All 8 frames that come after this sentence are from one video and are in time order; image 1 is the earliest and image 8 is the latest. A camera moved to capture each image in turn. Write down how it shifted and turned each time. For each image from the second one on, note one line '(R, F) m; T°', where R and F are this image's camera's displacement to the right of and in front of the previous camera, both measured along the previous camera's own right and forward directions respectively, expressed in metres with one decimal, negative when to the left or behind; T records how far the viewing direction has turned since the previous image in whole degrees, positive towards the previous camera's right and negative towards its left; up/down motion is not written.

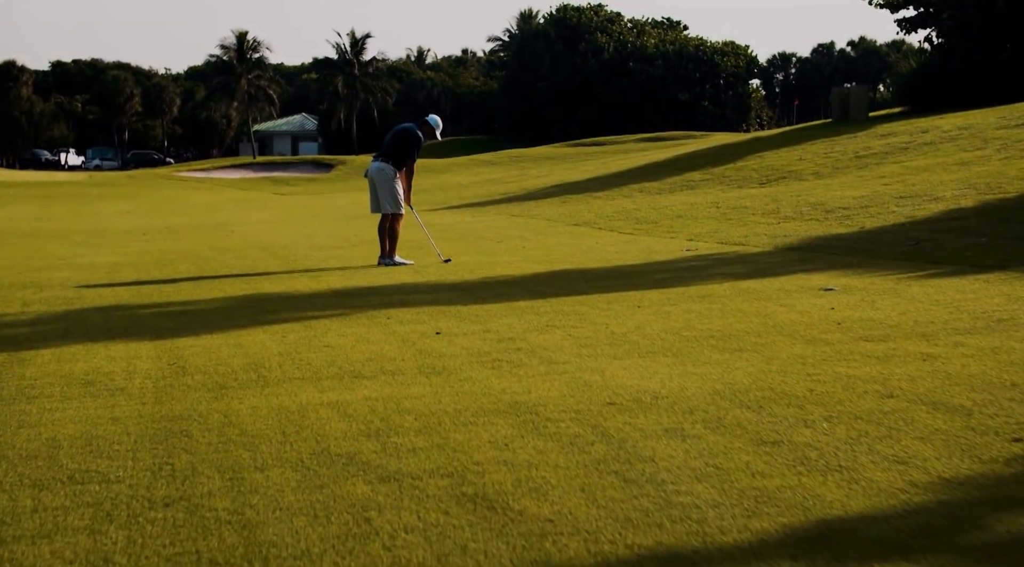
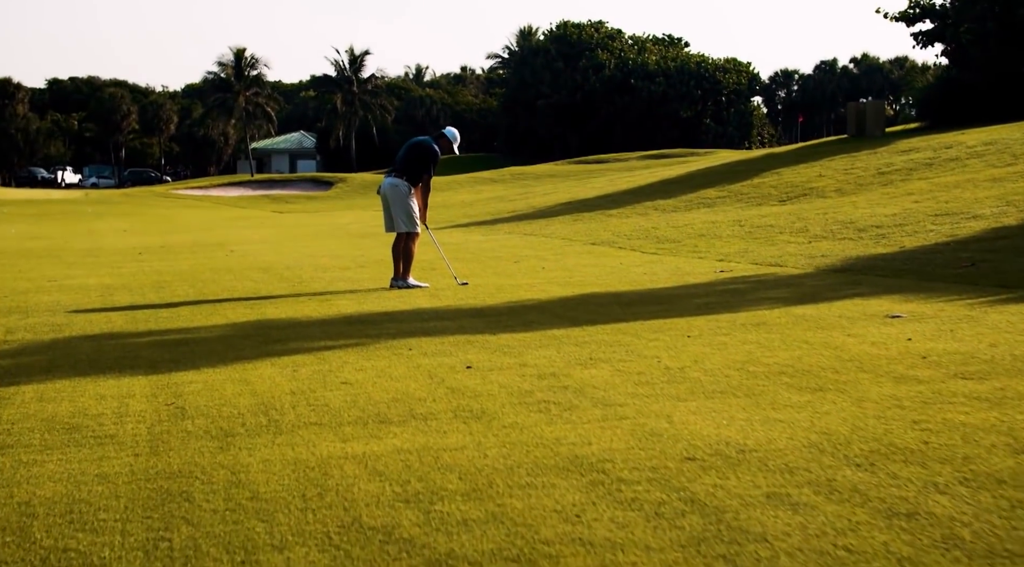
(-0.2, +0.8) m; 0°
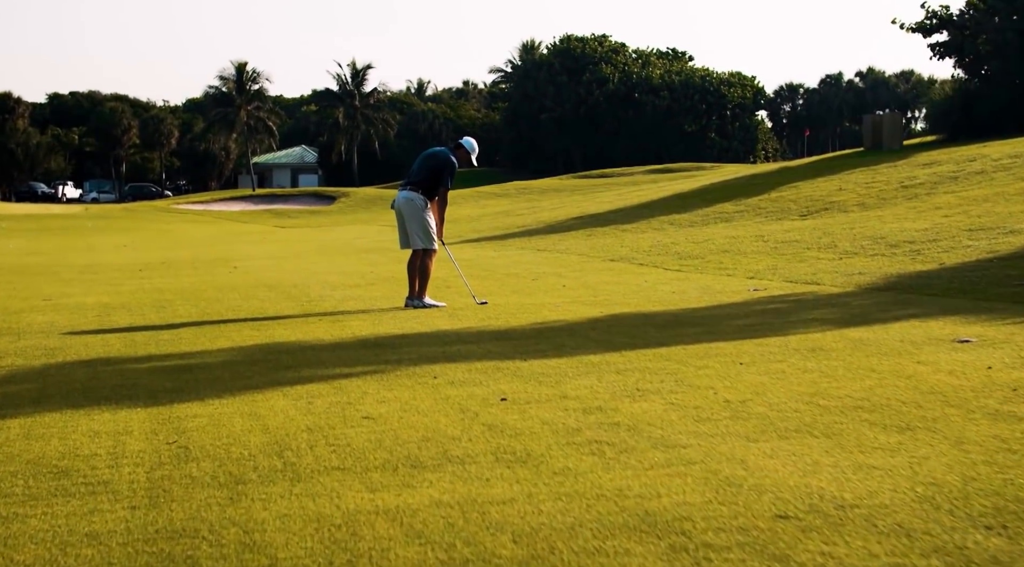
(-0.2, +0.6) m; 0°
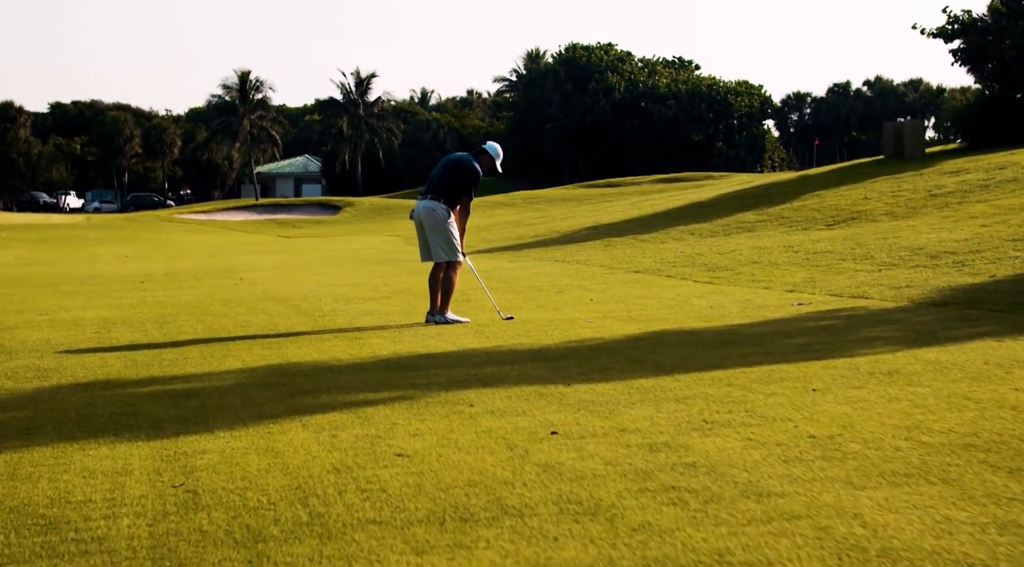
(-0.2, +0.7) m; 0°
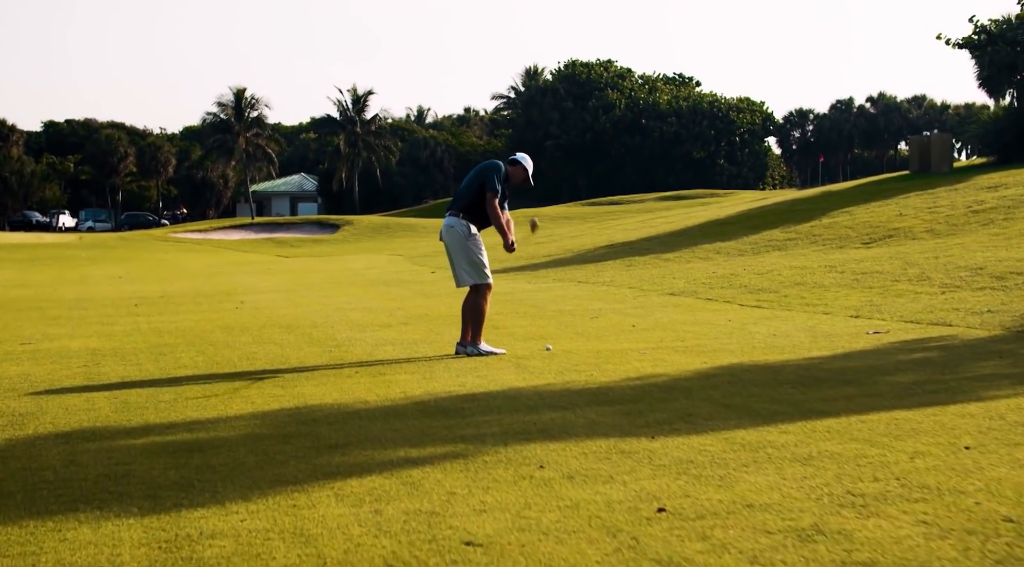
(-0.4, +1.1) m; 0°
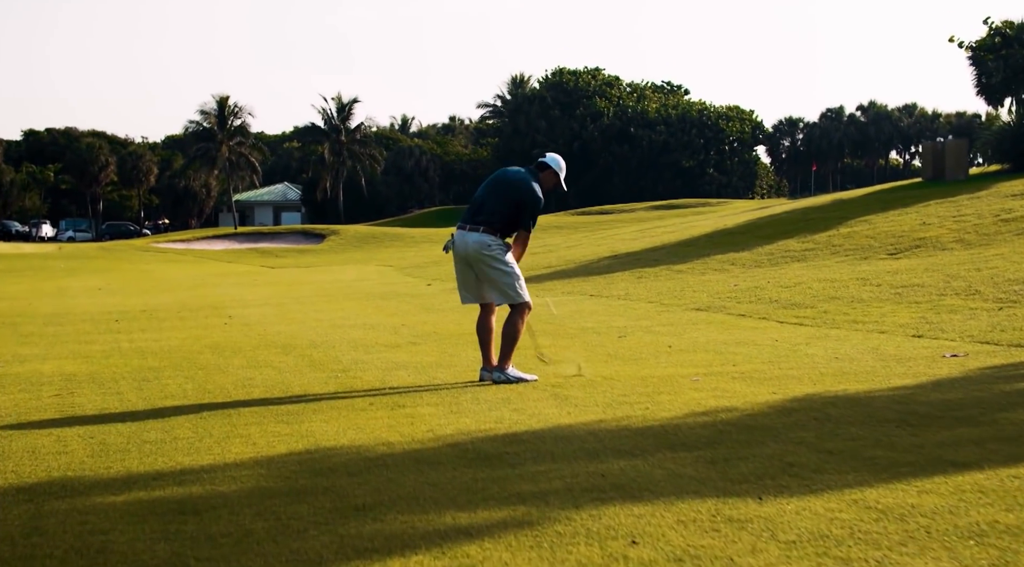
(-0.3, +1.1) m; +1°
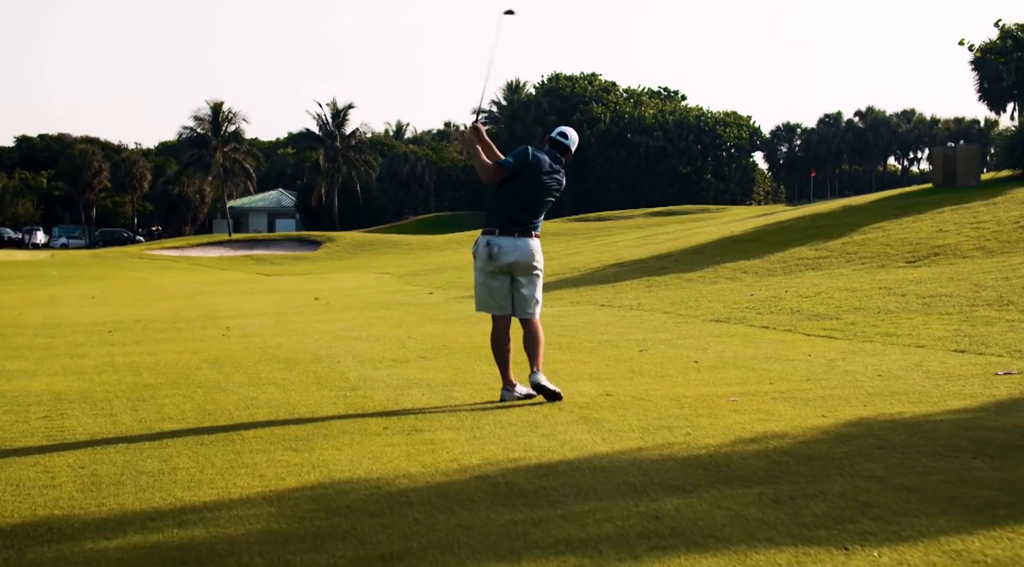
(-0.2, +0.5) m; 0°
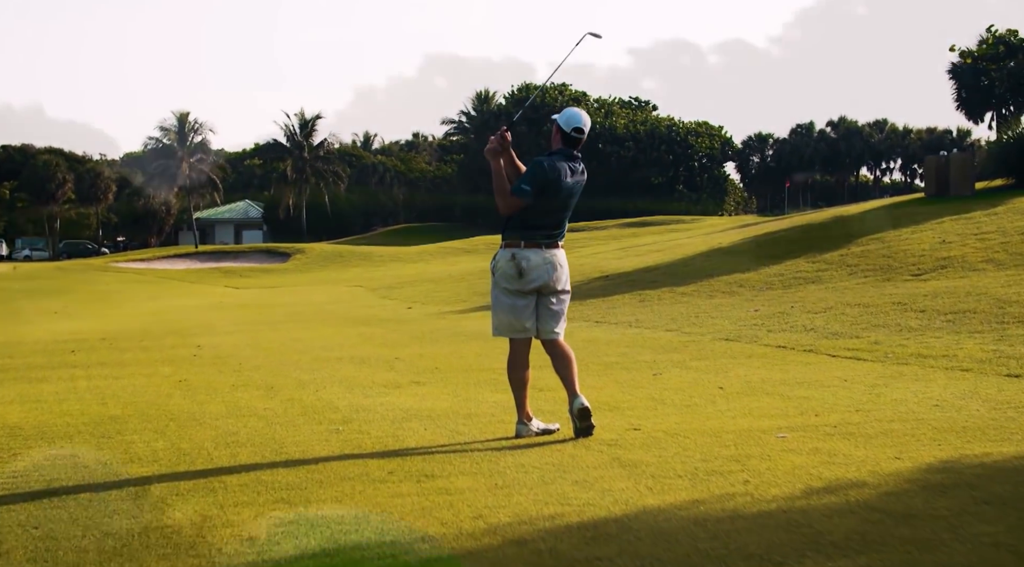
(-0.3, +0.9) m; +2°
